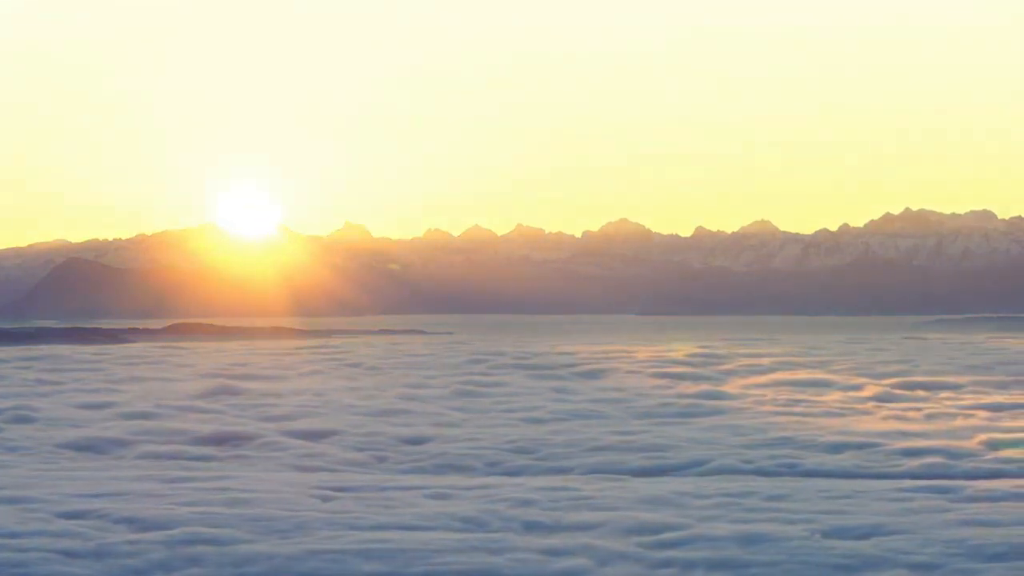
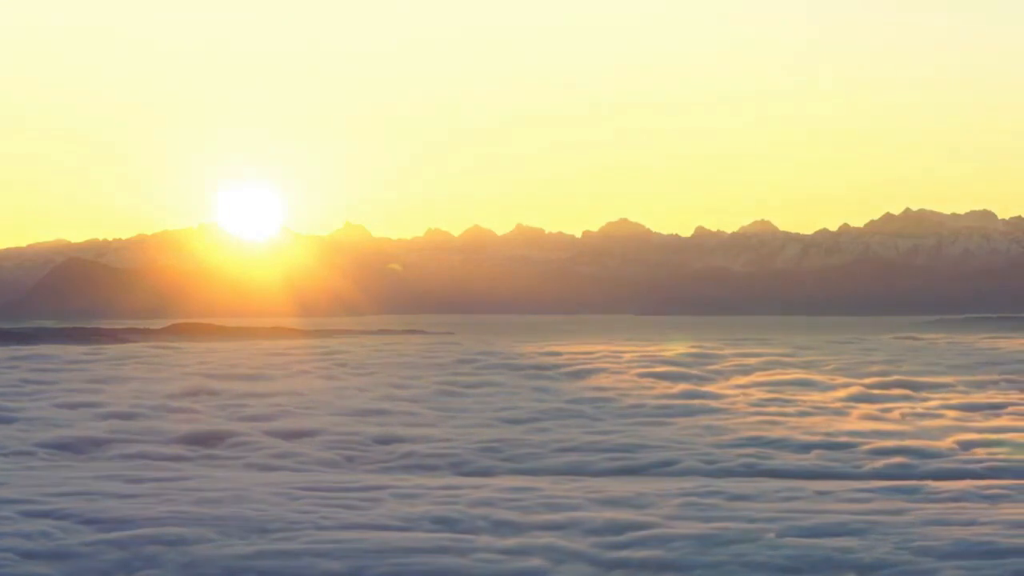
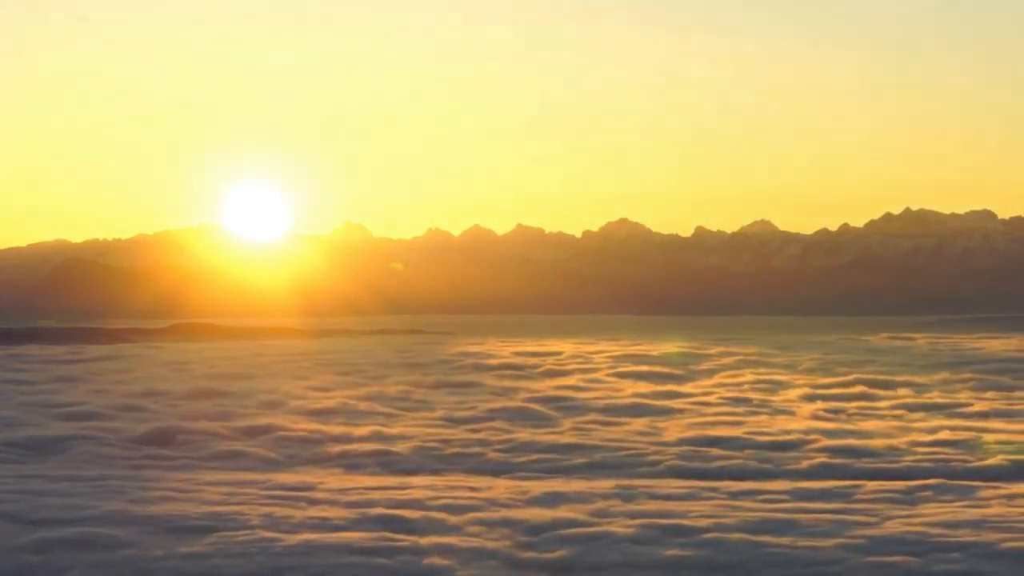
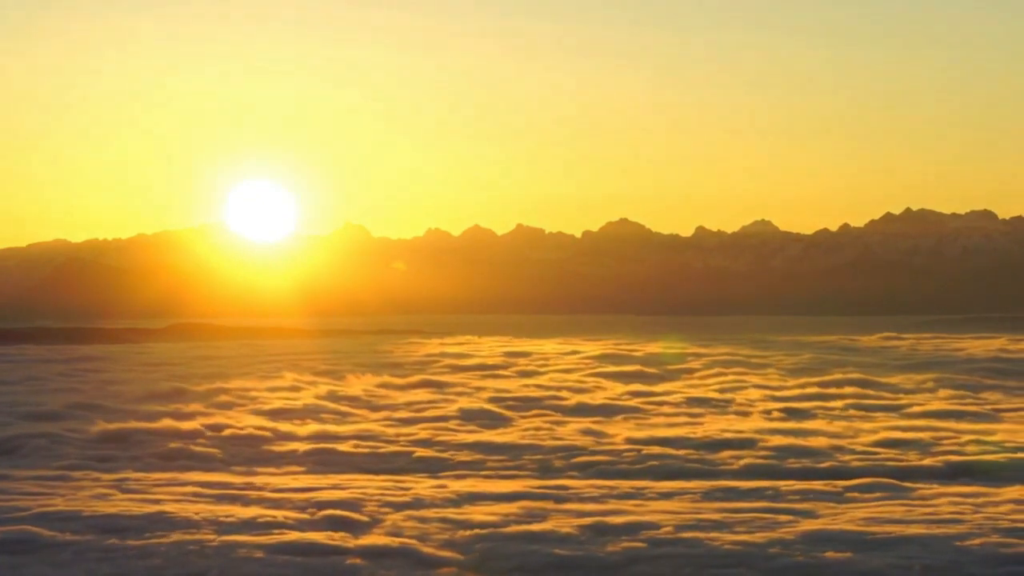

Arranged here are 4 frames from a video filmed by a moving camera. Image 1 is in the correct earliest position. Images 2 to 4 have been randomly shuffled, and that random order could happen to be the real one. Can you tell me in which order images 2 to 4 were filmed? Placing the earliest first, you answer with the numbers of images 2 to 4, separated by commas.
2, 3, 4
